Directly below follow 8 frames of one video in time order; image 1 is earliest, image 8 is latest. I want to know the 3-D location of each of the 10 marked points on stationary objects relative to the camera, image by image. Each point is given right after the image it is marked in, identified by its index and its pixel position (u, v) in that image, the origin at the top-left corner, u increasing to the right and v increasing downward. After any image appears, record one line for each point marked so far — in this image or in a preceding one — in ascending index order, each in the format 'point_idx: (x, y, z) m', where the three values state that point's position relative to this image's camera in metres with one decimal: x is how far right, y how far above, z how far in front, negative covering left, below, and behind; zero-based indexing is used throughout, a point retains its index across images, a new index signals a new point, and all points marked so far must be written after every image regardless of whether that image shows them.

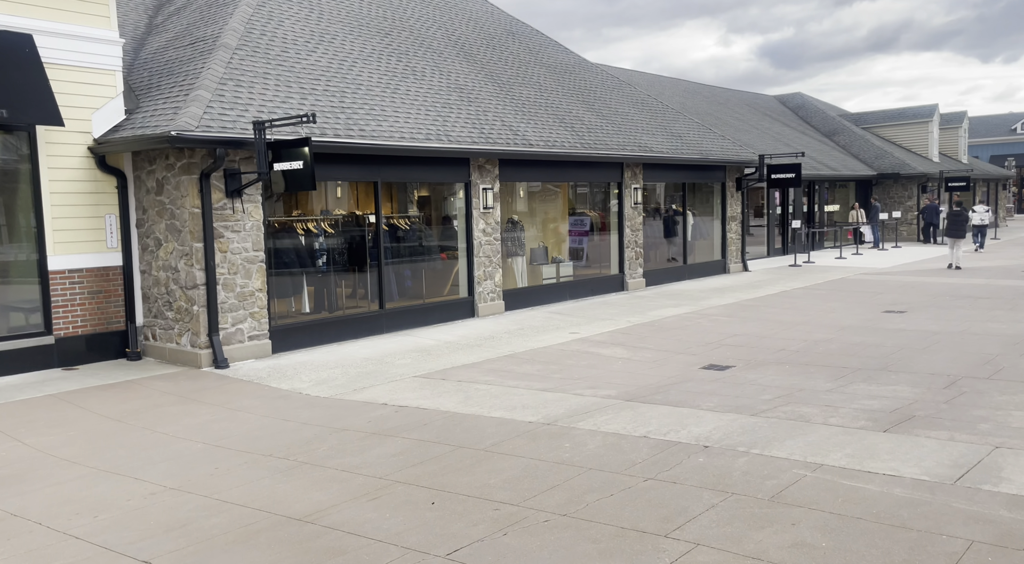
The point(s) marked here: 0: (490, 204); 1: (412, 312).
0: (-0.3, +1.0, +11.1) m
1: (-1.2, -0.3, +10.0) m
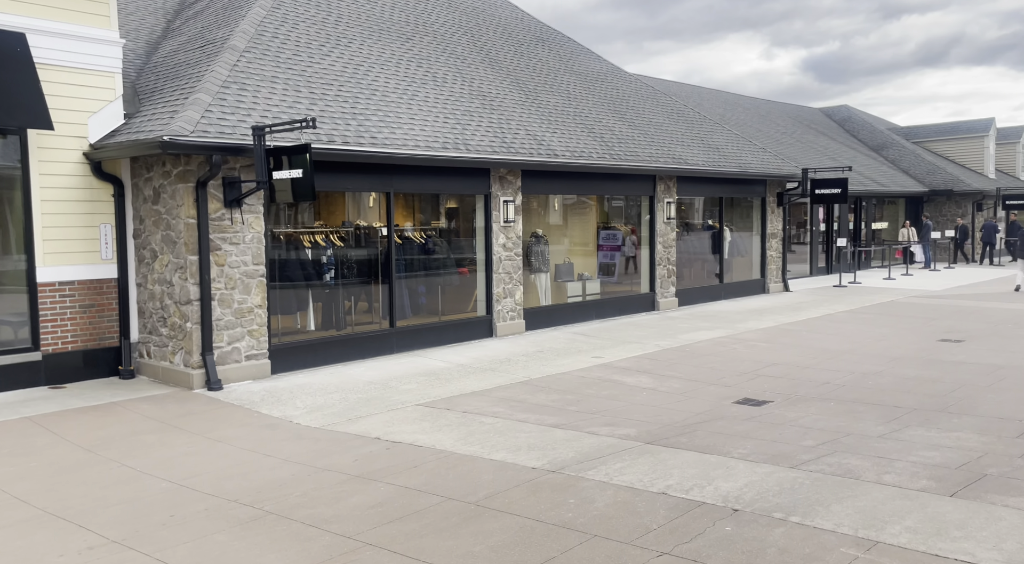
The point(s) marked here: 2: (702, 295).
0: (0.0, +0.8, +10.5) m
1: (-0.9, -0.5, +9.5) m
2: (+4.0, -0.2, +18.4) m
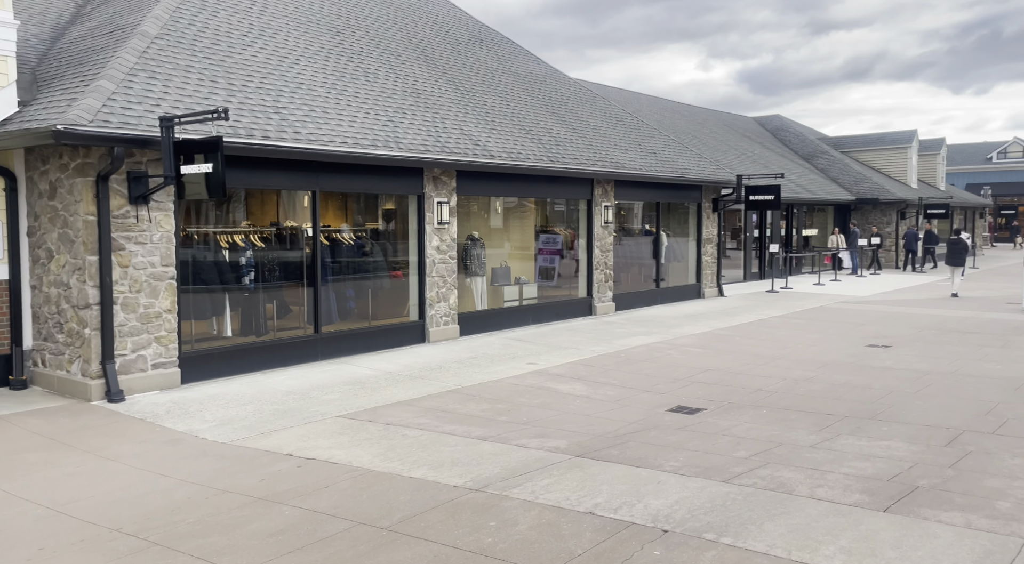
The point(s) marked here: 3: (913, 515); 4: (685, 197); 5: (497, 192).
0: (-0.8, +0.7, +10.2) m
1: (-1.6, -0.5, +9.2) m
2: (+2.7, -0.3, +18.3) m
3: (+2.5, -1.5, +5.7) m
4: (+4.5, +2.2, +23.2) m
5: (-0.2, +1.3, +12.9) m
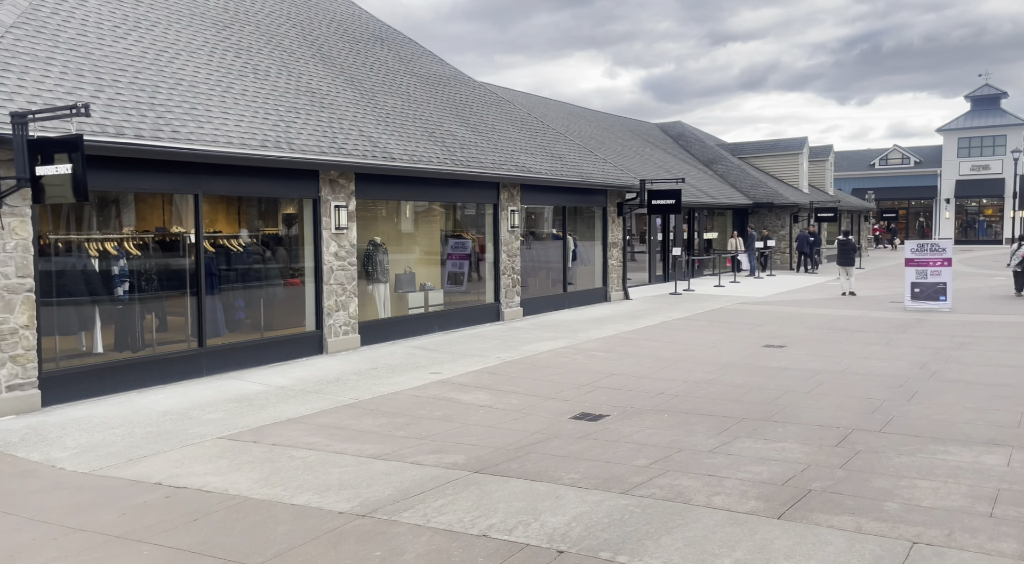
0: (-1.8, +0.6, +9.8) m
1: (-2.6, -0.6, +8.7) m
2: (+0.8, -0.4, +18.3) m
3: (+1.8, -1.5, +5.7) m
4: (+2.0, +2.1, +23.3) m
5: (-1.6, +1.2, +12.6) m
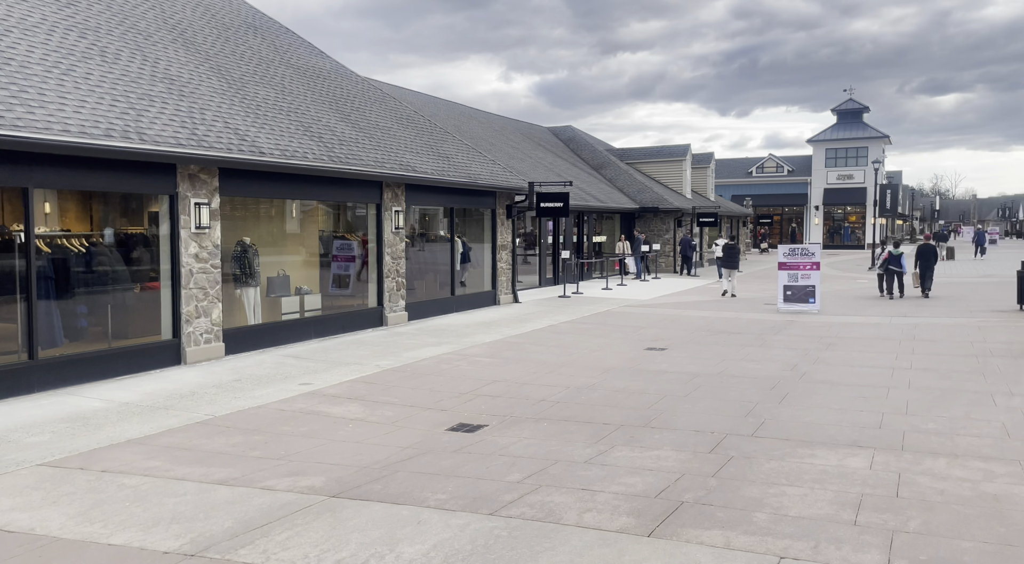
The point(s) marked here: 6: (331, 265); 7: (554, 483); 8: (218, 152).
0: (-3.1, +0.6, +9.3) m
1: (-3.7, -0.7, +8.0) m
2: (-1.5, -0.5, +17.9) m
3: (+1.0, -1.6, +5.6) m
4: (-0.9, +2.0, +23.1) m
5: (-3.2, +1.1, +12.1) m
6: (-2.7, +0.3, +13.7) m
7: (+0.3, -1.5, +6.7) m
8: (-2.7, +1.2, +8.7) m
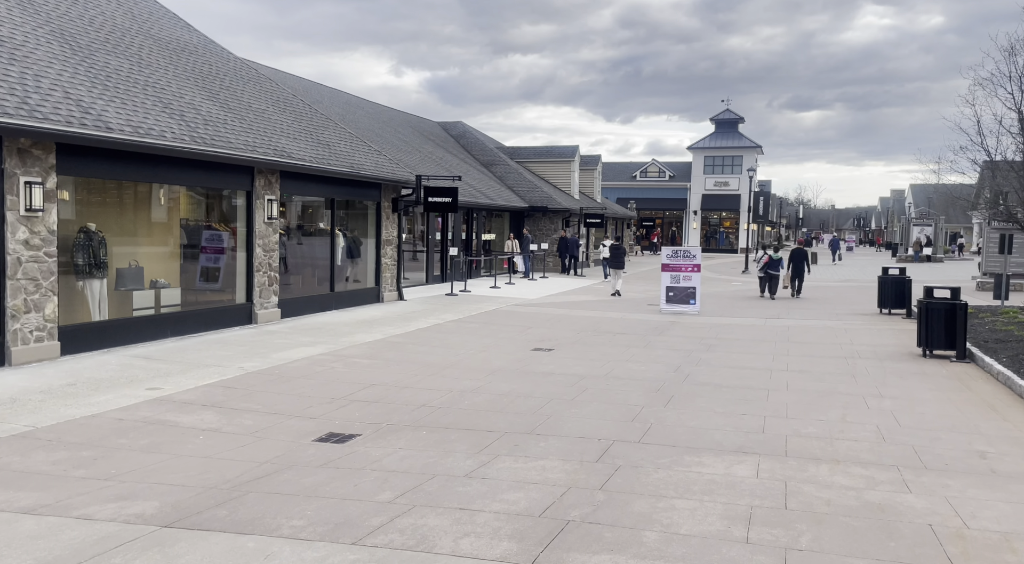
0: (-4.2, +0.7, +8.2) m
1: (-4.7, -0.6, +6.9) m
2: (-3.7, -0.4, +17.0) m
3: (+0.3, -1.6, +5.0) m
4: (-3.7, +2.1, +22.2) m
5: (-4.6, +1.2, +11.0) m
6: (-4.4, +0.3, +12.7) m
7: (-0.5, -1.5, +6.1) m
8: (-3.7, +1.3, +7.7) m
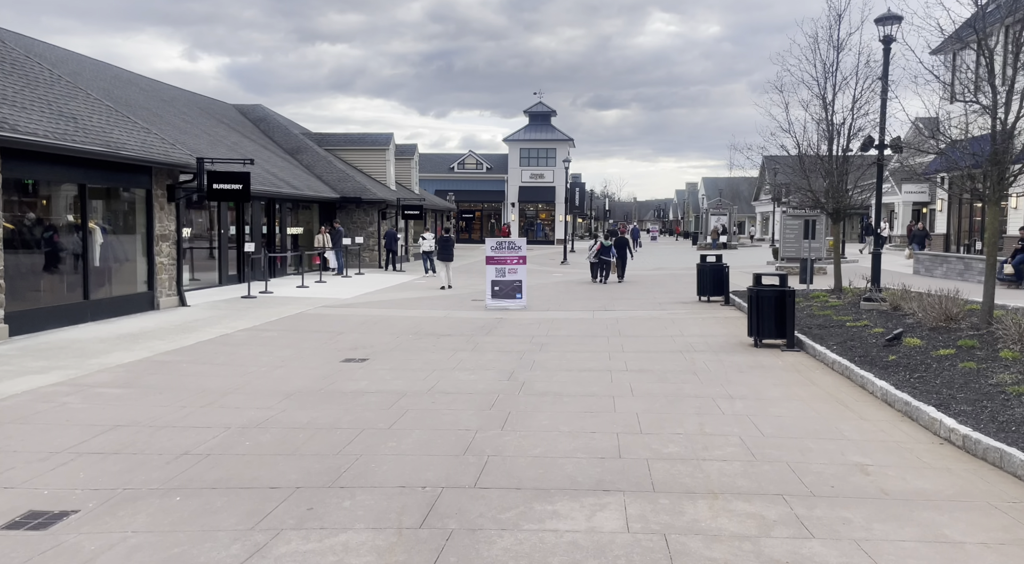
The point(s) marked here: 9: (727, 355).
0: (-5.5, +0.5, +4.9) m
1: (-5.7, -0.8, +3.5) m
2: (-6.7, -0.5, +13.6) m
3: (-0.4, -1.6, +2.7) m
4: (-7.8, +2.1, +18.7) m
5: (-6.5, +1.1, +7.5) m
6: (-6.6, +0.2, +9.3) m
7: (-1.5, -1.5, +3.5) m
8: (-5.0, +1.2, +4.5) m
9: (+3.9, -1.3, +16.5) m
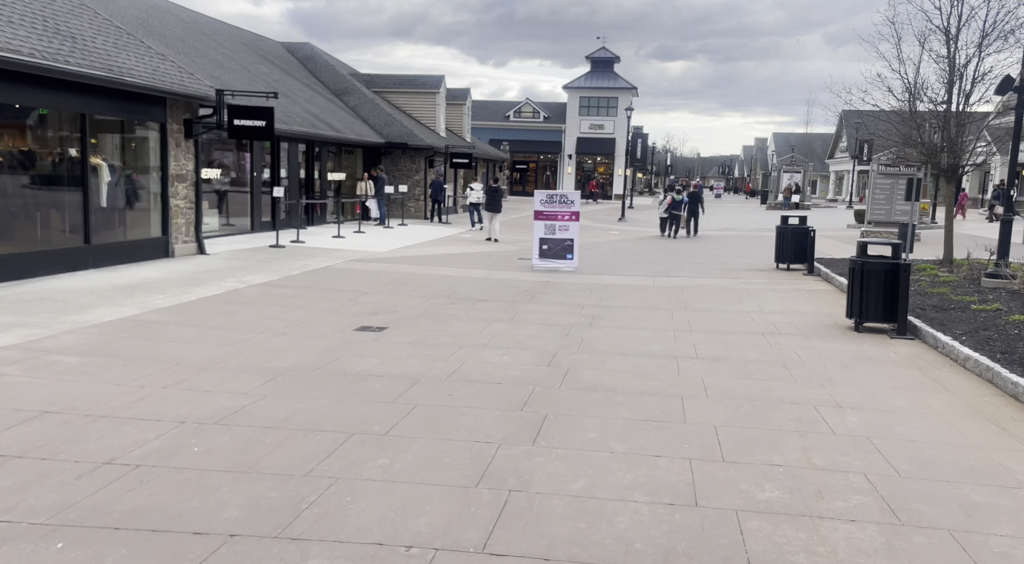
0: (-5.5, +0.7, +2.3) m
1: (-5.8, -0.6, +1.1) m
2: (-6.2, +0.2, +11.1) m
3: (-0.6, -1.7, -0.1) m
4: (-6.9, +3.0, +16.1) m
5: (-6.3, +1.5, +5.0) m
6: (-6.3, +0.7, +6.8) m
7: (-1.6, -1.5, +0.8) m
8: (-4.9, +1.3, +1.9) m
9: (+4.5, -0.9, +13.4) m
